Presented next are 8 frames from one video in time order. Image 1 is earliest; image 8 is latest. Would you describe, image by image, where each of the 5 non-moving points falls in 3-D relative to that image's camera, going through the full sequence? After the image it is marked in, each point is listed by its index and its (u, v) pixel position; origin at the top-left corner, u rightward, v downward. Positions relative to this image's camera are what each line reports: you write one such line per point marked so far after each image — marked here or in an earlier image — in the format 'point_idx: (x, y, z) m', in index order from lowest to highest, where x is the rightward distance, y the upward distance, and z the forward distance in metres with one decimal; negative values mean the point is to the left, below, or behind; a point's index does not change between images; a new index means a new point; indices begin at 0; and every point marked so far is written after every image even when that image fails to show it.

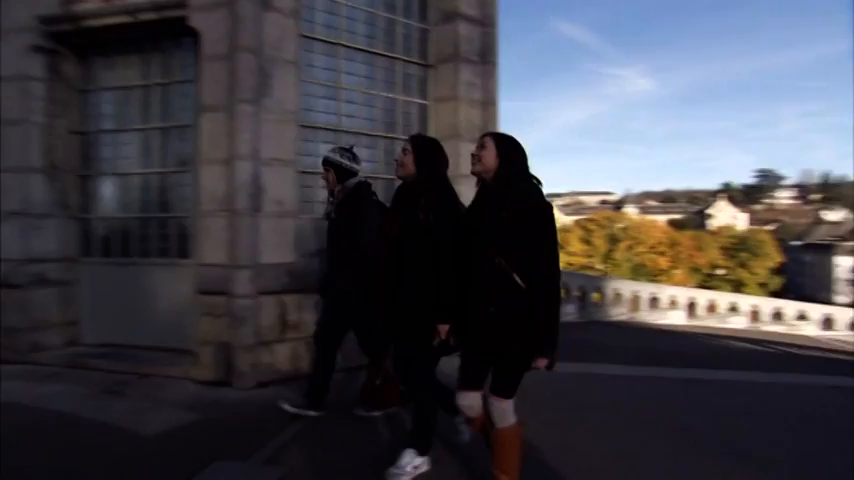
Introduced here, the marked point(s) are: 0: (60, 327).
0: (-4.3, -1.0, +6.2) m
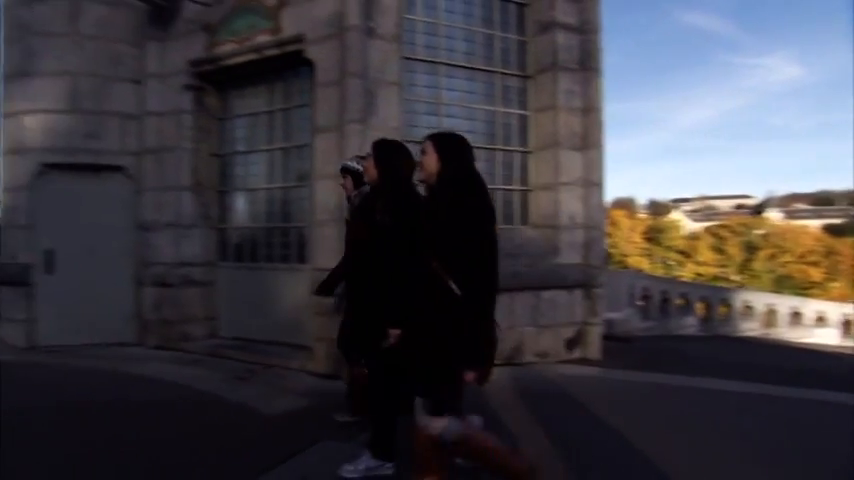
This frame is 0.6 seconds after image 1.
0: (-3.1, -1.1, +7.3) m
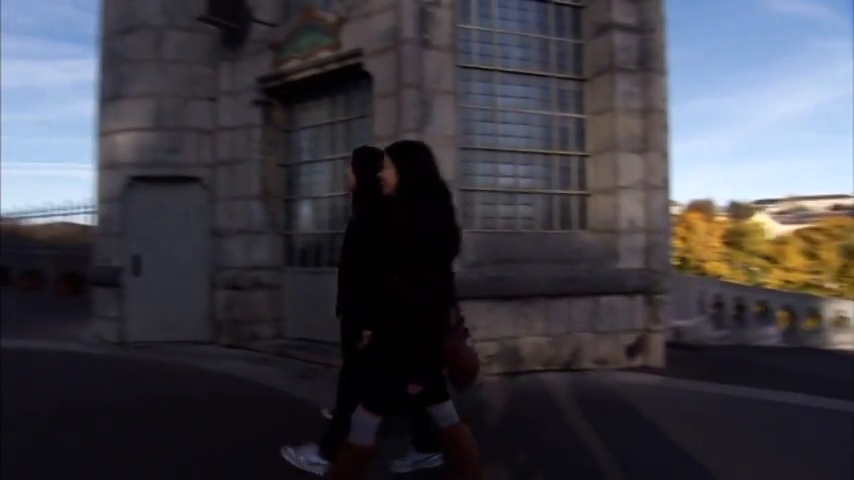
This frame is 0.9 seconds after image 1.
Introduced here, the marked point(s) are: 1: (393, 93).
0: (-2.3, -1.2, +7.7) m
1: (-0.4, +1.7, +6.2) m
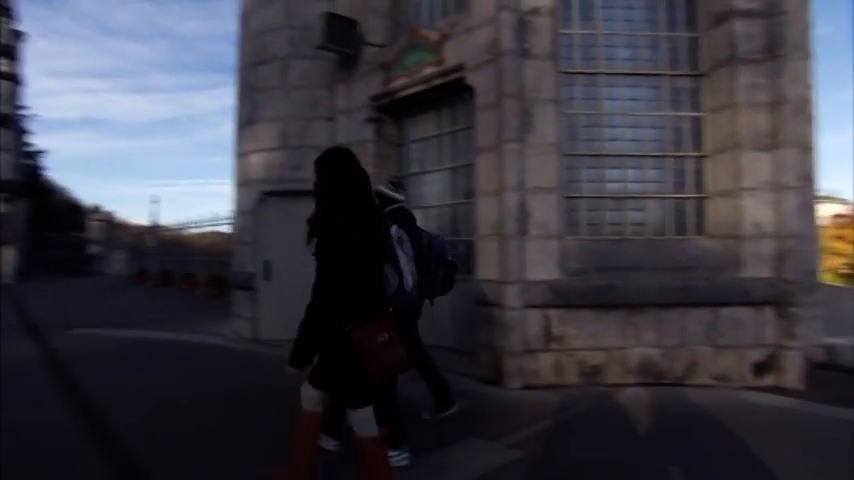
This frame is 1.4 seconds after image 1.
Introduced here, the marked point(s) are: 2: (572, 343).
0: (-0.7, -1.3, +8.2) m
1: (+0.8, +1.6, +6.3) m
2: (+1.7, -1.2, +6.2) m
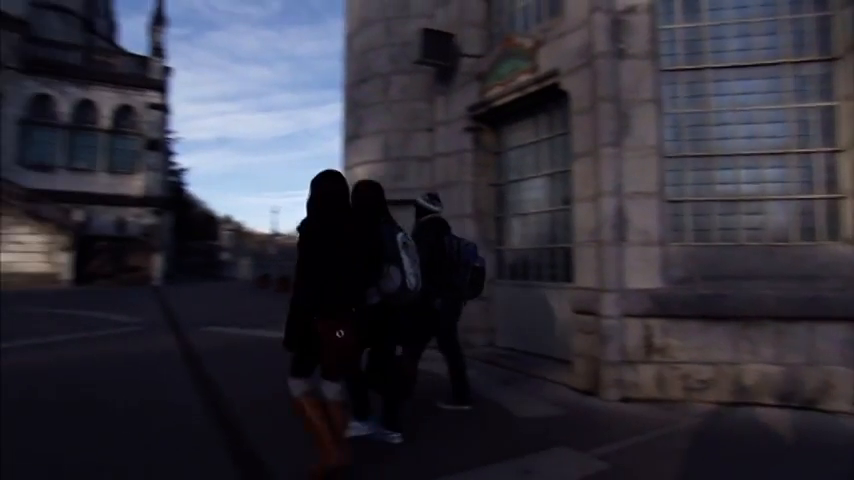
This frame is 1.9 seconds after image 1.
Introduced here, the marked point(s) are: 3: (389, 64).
0: (+0.8, -1.4, +8.3) m
1: (+1.9, +1.6, +6.2) m
2: (+2.8, -1.3, +5.9) m
3: (-0.7, +3.1, +9.3) m
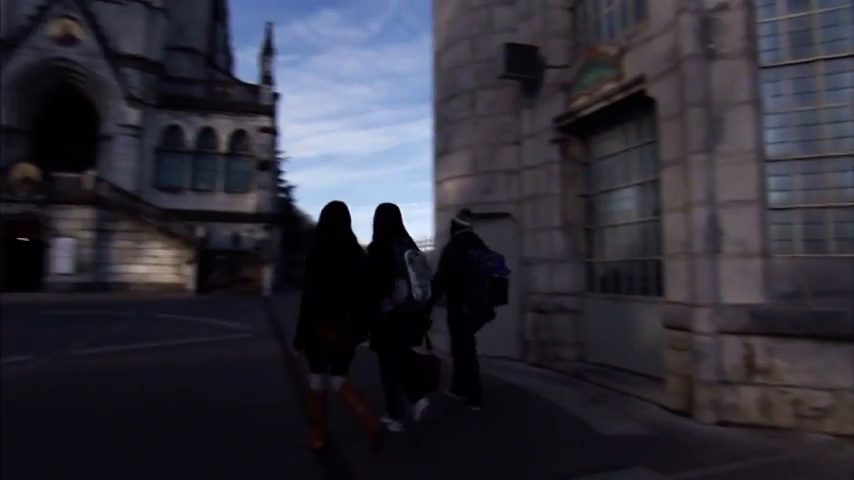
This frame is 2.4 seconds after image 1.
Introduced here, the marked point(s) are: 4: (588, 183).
0: (+2.2, -1.6, +8.1) m
1: (+2.8, +1.4, +5.9) m
2: (+3.6, -1.4, +5.4) m
3: (+0.9, +2.9, +9.5) m
4: (+2.5, +0.9, +8.2) m
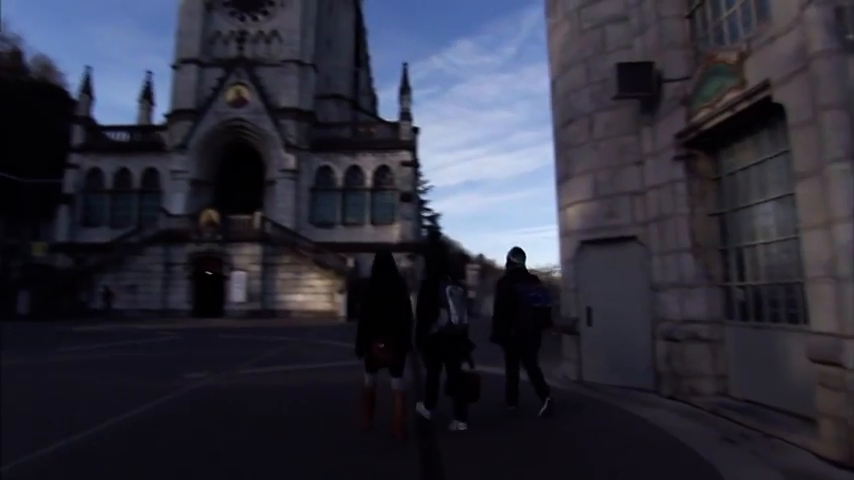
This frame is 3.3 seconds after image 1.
0: (+3.9, -1.9, +7.3) m
1: (+3.9, +1.2, +5.3) m
2: (+4.6, -1.5, +4.4) m
3: (+2.8, +2.4, +9.3) m
4: (+4.1, +0.6, +7.5) m
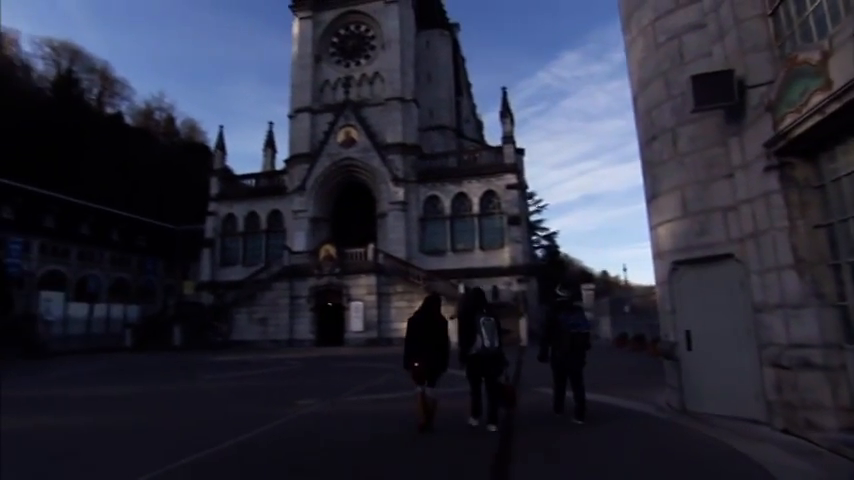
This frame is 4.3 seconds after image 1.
0: (+4.9, -2.1, +6.5) m
1: (+4.3, +1.1, +4.7) m
2: (+5.0, -1.6, +3.5) m
3: (+4.1, +2.1, +8.9) m
4: (+5.1, +0.4, +6.8) m
